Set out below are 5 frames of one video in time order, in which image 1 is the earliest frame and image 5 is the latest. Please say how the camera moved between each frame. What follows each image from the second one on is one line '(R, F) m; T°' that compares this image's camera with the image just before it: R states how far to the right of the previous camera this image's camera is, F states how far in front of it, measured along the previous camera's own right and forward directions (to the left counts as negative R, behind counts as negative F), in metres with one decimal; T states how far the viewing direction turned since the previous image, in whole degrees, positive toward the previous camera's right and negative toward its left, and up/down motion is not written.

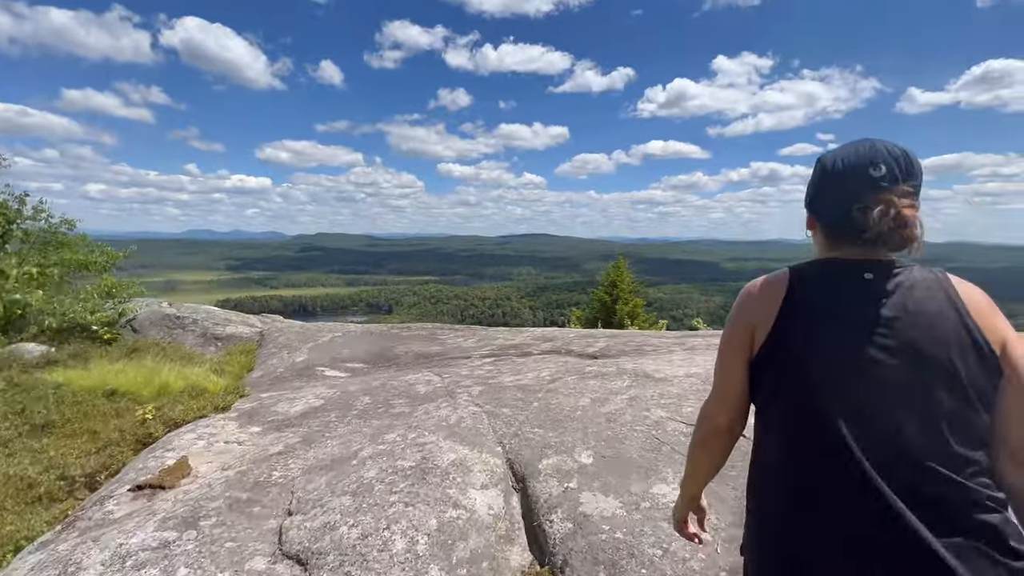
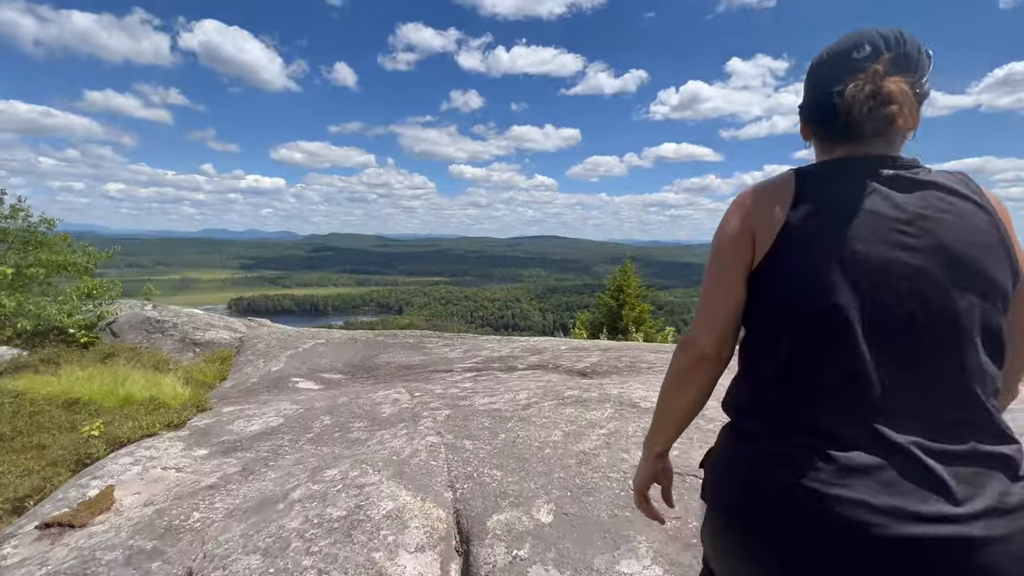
(+0.3, +0.5) m; -1°
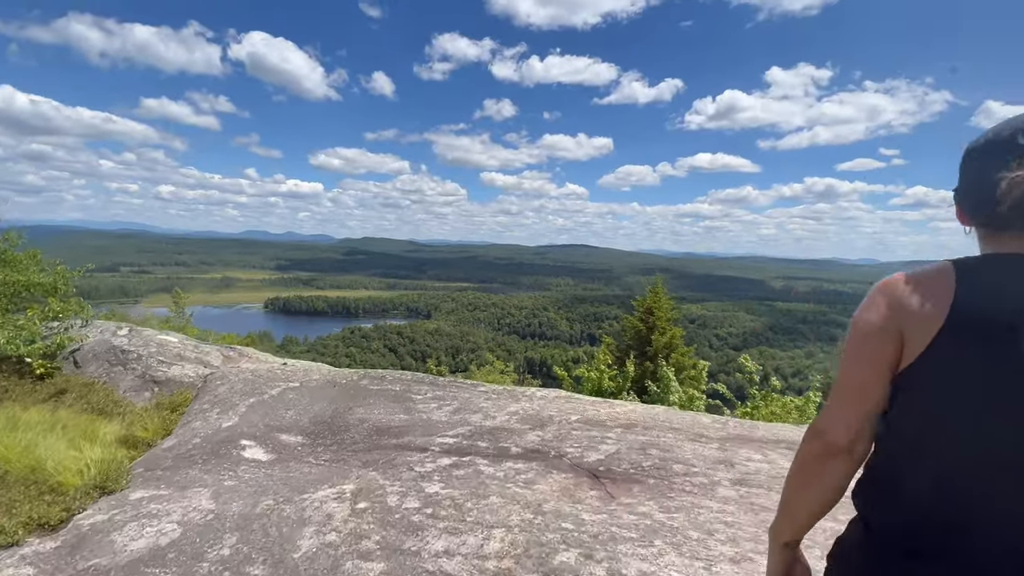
(+0.3, +1.4) m; -4°
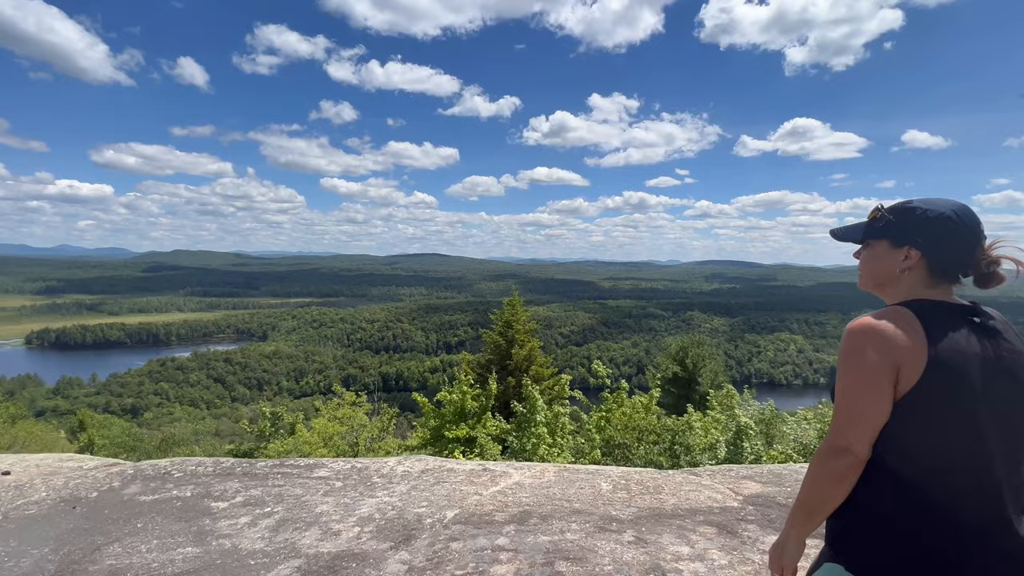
(+0.1, +1.4) m; +19°
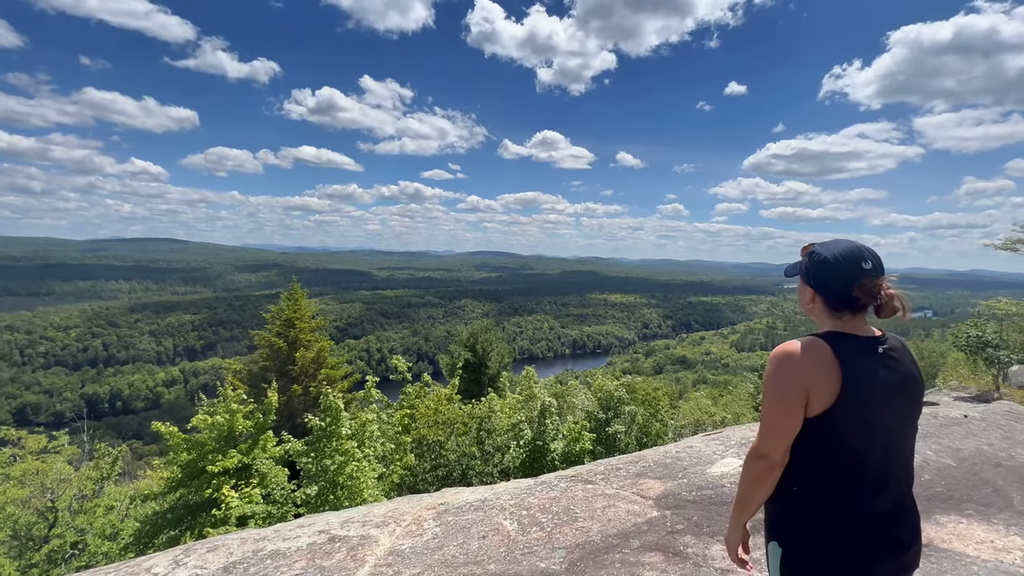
(-0.7, +1.4) m; +28°
